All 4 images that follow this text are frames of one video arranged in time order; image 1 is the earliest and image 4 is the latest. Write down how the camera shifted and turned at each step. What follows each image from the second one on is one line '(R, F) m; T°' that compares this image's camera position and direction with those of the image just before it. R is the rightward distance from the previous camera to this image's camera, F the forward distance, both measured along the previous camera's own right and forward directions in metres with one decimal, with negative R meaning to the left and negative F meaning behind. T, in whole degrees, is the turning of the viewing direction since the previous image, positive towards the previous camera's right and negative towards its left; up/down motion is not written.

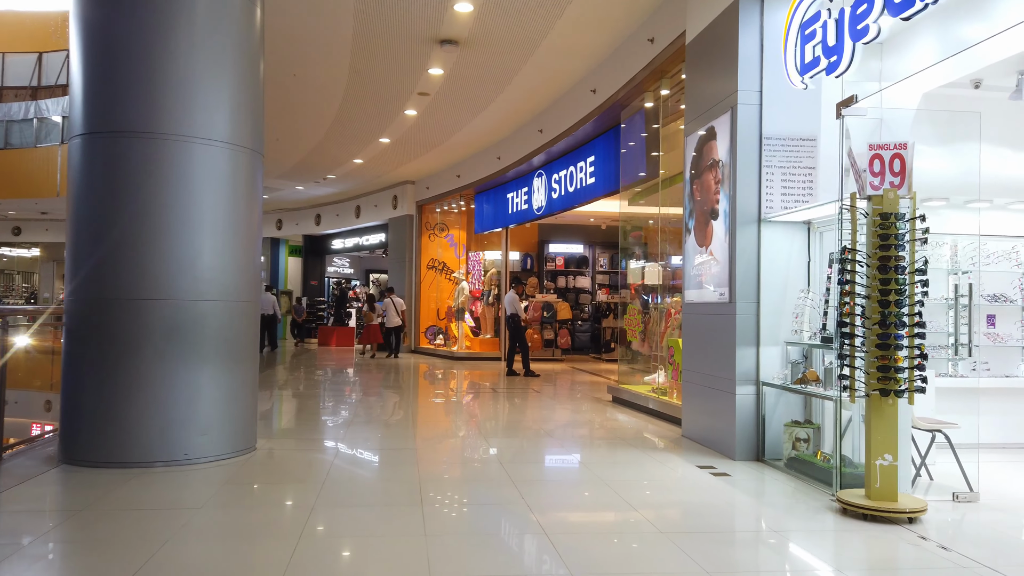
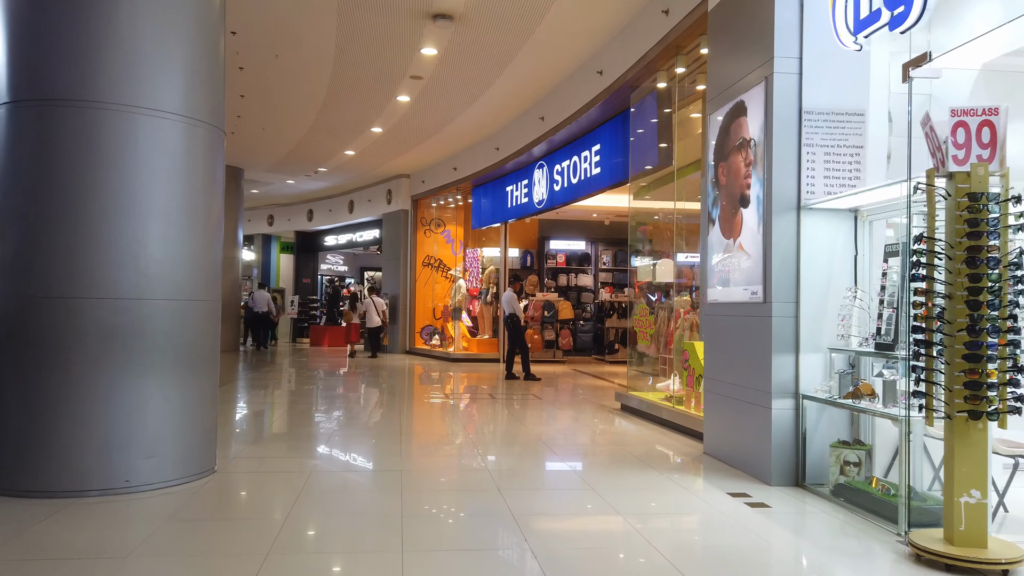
(0.0, +0.5) m; 0°
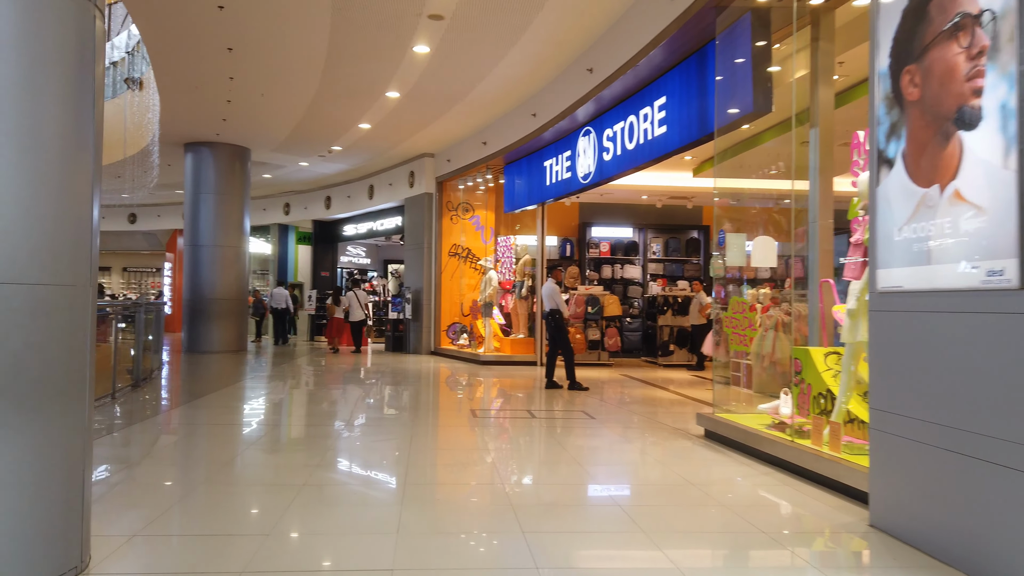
(-0.1, +1.3) m; -2°
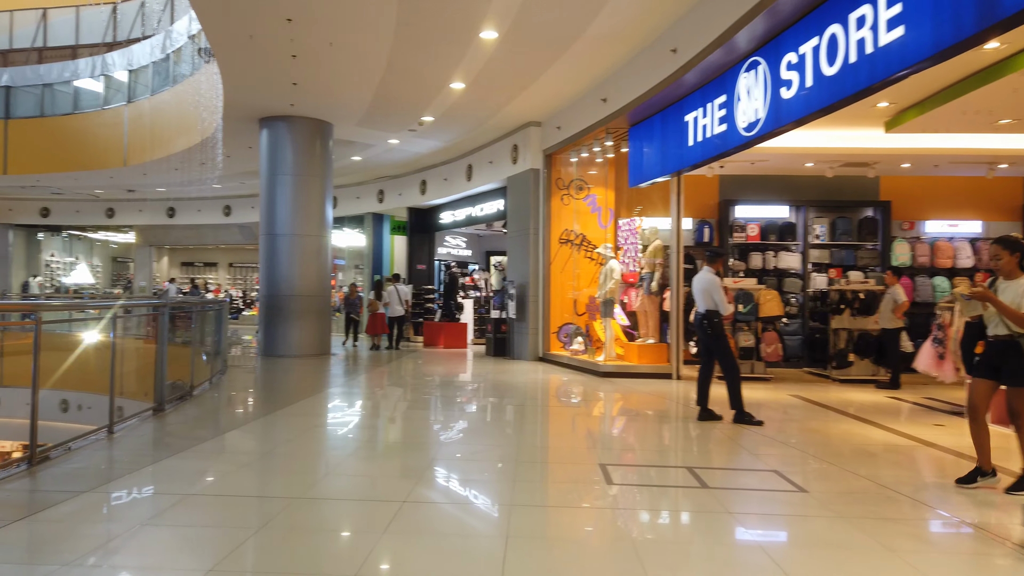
(-0.2, +1.6) m; -8°
